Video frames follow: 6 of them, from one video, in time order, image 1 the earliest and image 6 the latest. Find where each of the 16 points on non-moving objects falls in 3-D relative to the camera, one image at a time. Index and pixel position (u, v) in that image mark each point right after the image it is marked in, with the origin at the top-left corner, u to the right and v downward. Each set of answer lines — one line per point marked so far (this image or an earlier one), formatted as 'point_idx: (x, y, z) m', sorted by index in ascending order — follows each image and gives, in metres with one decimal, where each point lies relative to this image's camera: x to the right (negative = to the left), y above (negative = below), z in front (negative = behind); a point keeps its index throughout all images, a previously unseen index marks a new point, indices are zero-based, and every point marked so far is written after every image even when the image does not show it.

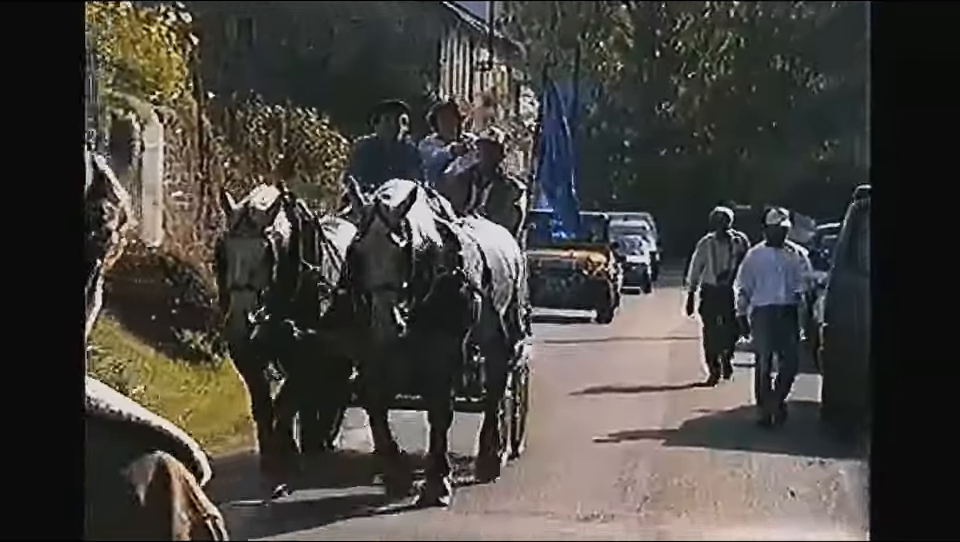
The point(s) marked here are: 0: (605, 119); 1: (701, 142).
0: (+0.1, +0.2, +2.4) m
1: (+0.2, +0.1, +2.3) m
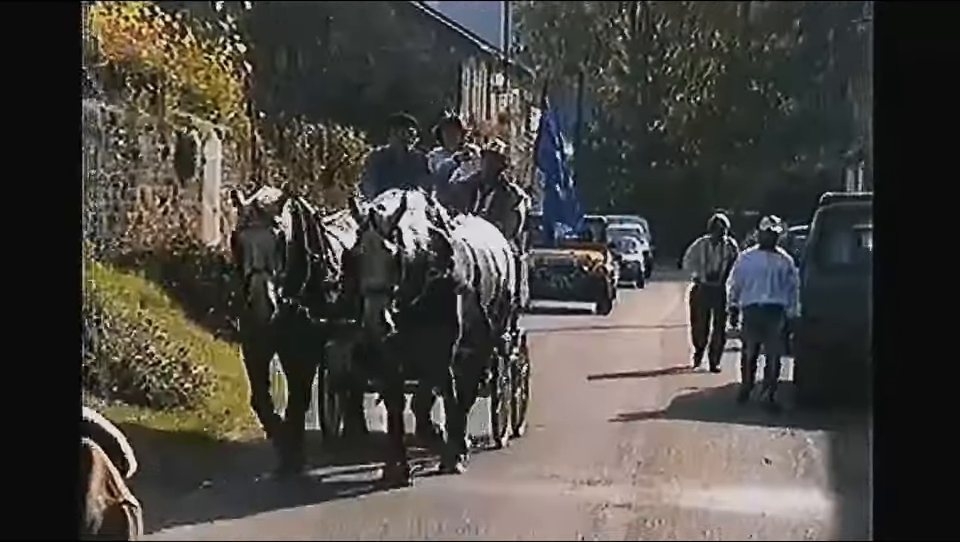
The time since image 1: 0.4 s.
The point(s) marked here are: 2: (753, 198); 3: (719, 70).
0: (+0.2, +0.2, +2.8) m
1: (+0.3, +0.1, +2.7) m
2: (+0.3, +0.1, +2.8) m
3: (+0.3, +0.2, +2.7) m
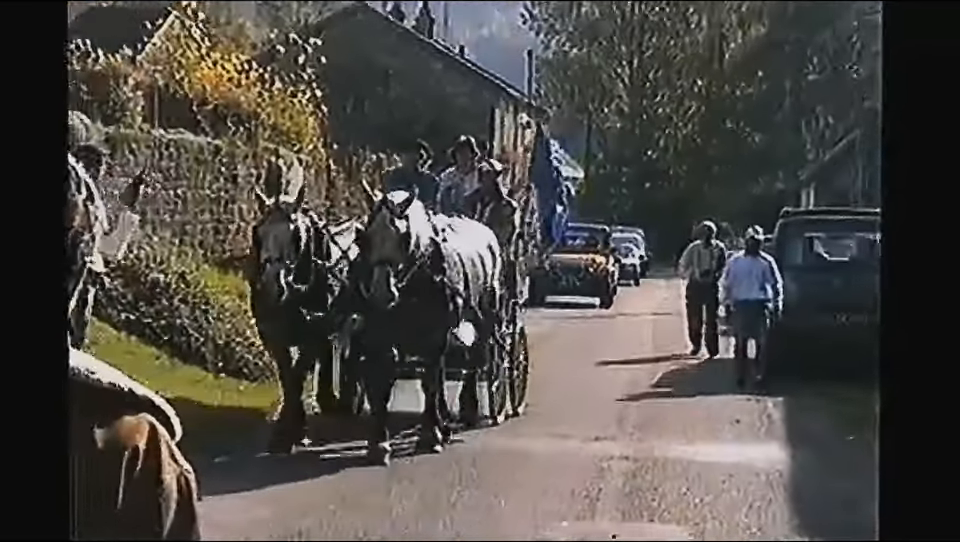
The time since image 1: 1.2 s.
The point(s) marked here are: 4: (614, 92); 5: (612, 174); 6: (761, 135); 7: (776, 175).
0: (+0.2, +0.2, +3.5) m
1: (+0.3, +0.1, +3.4) m
2: (+0.4, +0.1, +3.5) m
3: (+0.3, +0.3, +3.5) m
4: (+0.2, +0.3, +3.1) m
5: (+0.2, +0.2, +3.5) m
6: (+0.4, +0.2, +2.7) m
7: (+0.4, +0.1, +2.7) m
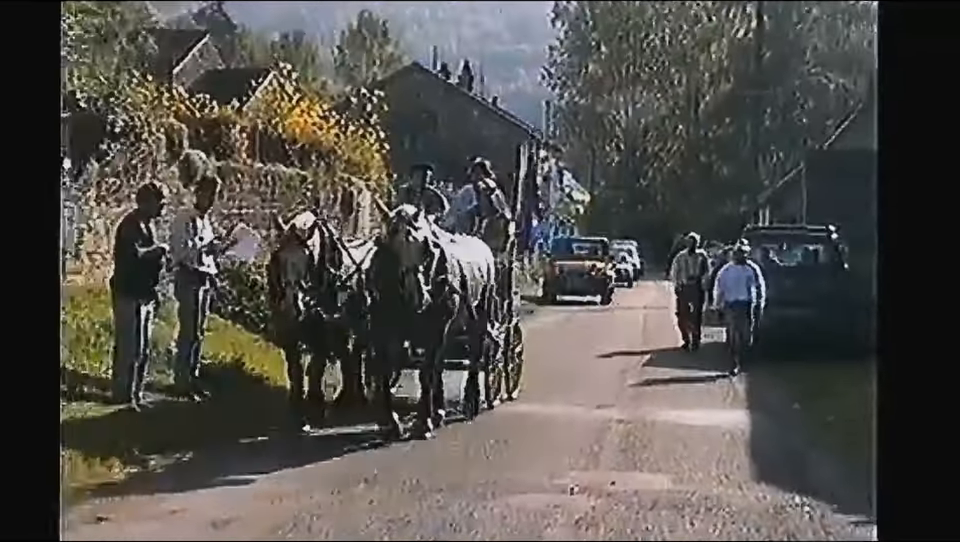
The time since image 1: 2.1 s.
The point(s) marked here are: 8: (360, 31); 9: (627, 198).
0: (+0.3, +0.2, +4.5) m
1: (+0.4, +0.1, +4.4) m
2: (+0.4, +0.1, +4.5) m
3: (+0.4, +0.2, +4.5) m
4: (+0.2, +0.3, +4.1) m
5: (+0.3, +0.1, +4.5) m
6: (+0.4, +0.2, +3.7) m
7: (+0.5, +0.1, +3.7) m
8: (-0.2, +0.4, +3.3) m
9: (+0.3, +0.1, +3.6) m
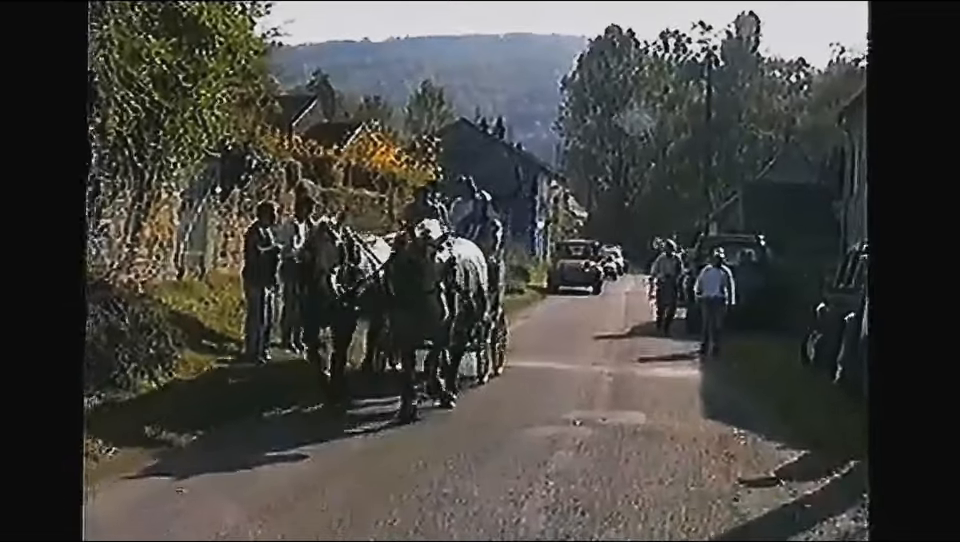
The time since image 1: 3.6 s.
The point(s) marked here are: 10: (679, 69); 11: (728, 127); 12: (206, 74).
0: (+0.3, +0.2, +6.3) m
1: (+0.4, +0.1, +6.2) m
2: (+0.5, +0.1, +6.3) m
3: (+0.5, +0.3, +6.3) m
4: (+0.3, +0.3, +5.9) m
5: (+0.3, +0.2, +6.3) m
6: (+0.5, +0.2, +5.5) m
7: (+0.5, +0.1, +5.5) m
8: (-0.1, +0.4, +5.1) m
9: (+0.3, +0.1, +5.4) m
10: (+0.4, +0.4, +5.0) m
11: (+0.6, +0.3, +5.0) m
12: (-0.7, +0.5, +5.7) m
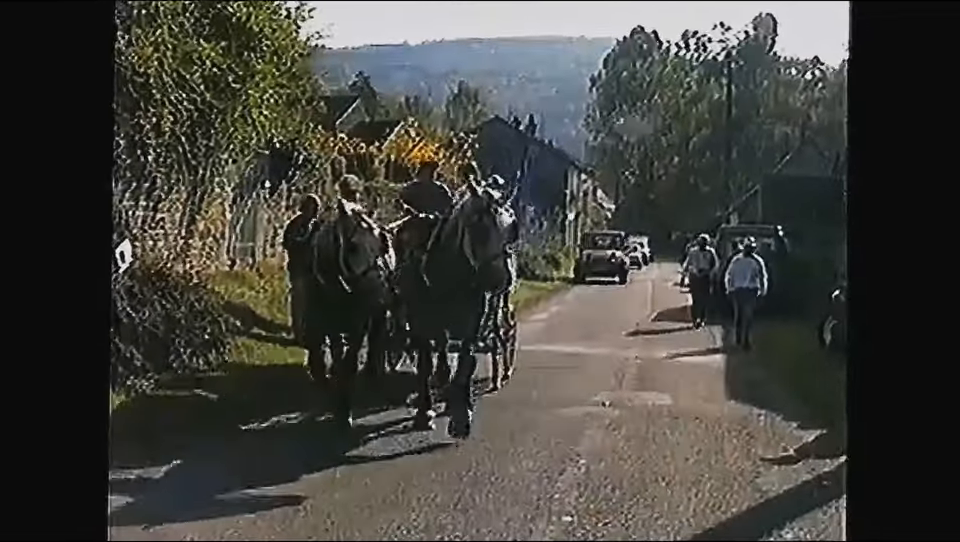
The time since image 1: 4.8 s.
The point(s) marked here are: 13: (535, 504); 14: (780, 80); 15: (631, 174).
0: (+0.4, +0.2, +6.7) m
1: (+0.5, +0.2, +6.6) m
2: (+0.6, +0.1, +6.6) m
3: (+0.6, +0.3, +6.6) m
4: (+0.4, +0.3, +6.3) m
5: (+0.4, +0.2, +6.7) m
6: (+0.6, +0.2, +5.8) m
7: (+0.6, +0.2, +5.9) m
8: (0.0, +0.4, +5.5) m
9: (+0.4, +0.2, +5.8) m
10: (+0.5, +0.5, +5.3) m
11: (+0.6, +0.4, +5.4) m
12: (-0.6, +0.5, +6.0) m
13: (+0.1, -0.6, +5.8) m
14: (+0.7, +0.4, +5.3) m
15: (+0.4, +0.3, +6.3) m
